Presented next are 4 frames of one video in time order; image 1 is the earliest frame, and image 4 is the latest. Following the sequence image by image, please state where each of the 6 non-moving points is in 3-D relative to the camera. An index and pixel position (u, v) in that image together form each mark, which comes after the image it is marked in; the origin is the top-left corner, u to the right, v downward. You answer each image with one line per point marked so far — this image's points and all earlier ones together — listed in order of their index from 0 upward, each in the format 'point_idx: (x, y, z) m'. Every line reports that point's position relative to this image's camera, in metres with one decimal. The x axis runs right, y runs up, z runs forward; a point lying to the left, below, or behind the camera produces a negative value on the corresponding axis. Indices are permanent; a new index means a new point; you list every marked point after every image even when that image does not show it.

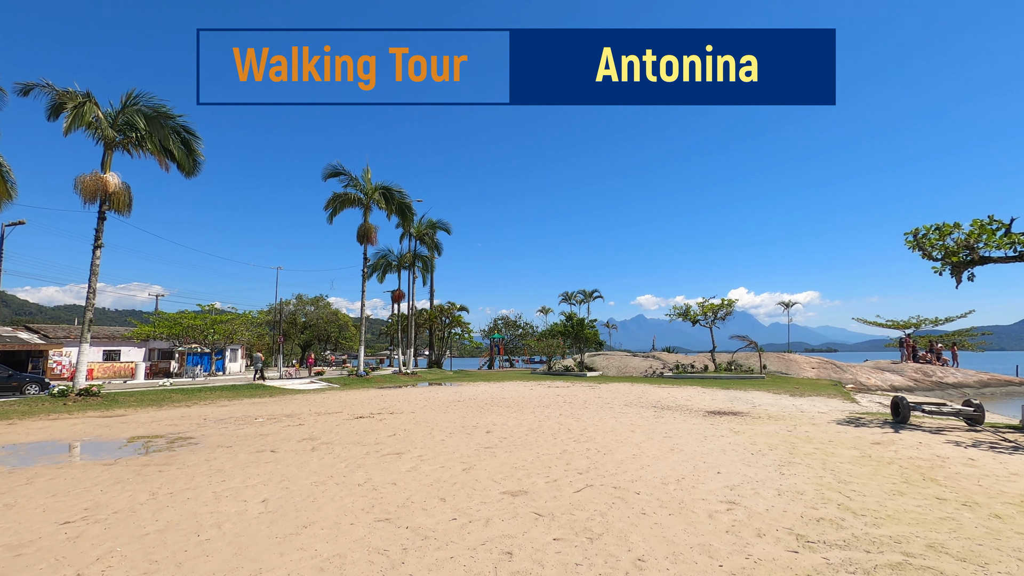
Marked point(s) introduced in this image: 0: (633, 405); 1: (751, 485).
0: (+4.5, -4.4, +16.6) m
1: (+3.6, -2.9, +6.6) m
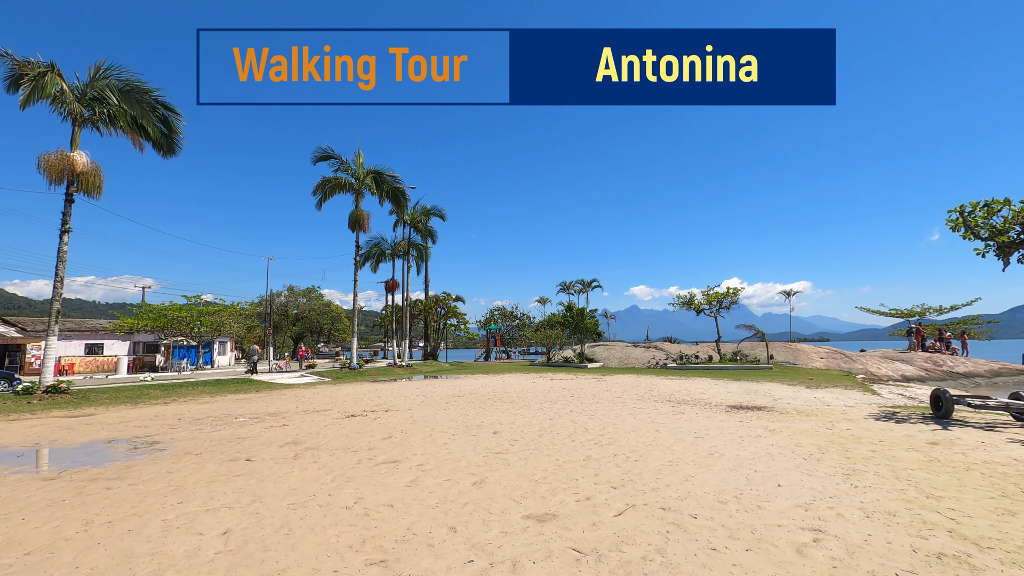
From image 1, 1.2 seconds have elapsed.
0: (+4.7, -3.9, +15.5) m
1: (+3.9, -2.6, +5.5) m
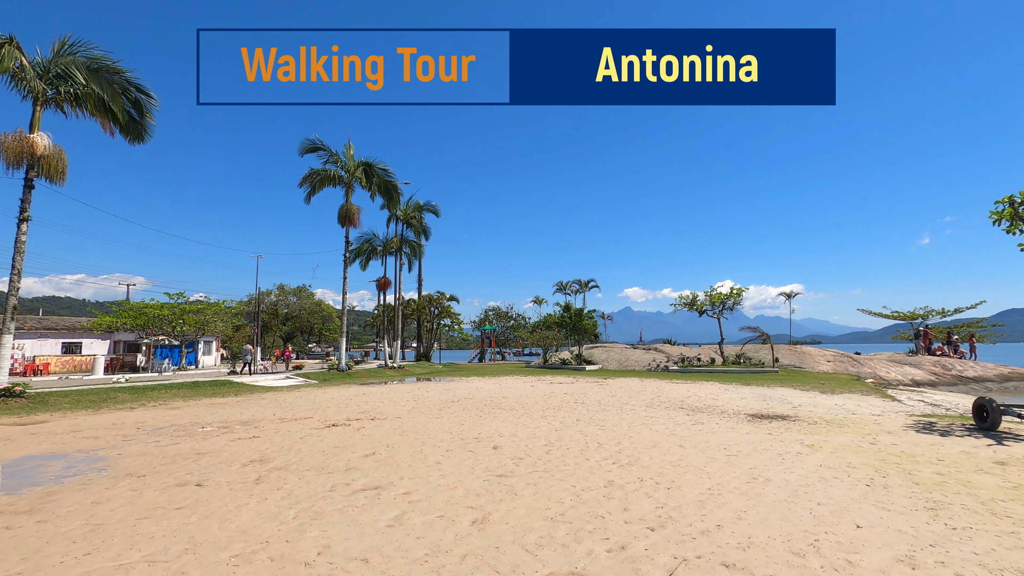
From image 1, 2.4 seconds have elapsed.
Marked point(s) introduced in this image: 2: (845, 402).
0: (+4.7, -3.8, +14.3) m
1: (+4.0, -2.5, +4.2) m
2: (+12.1, -4.1, +16.2) m
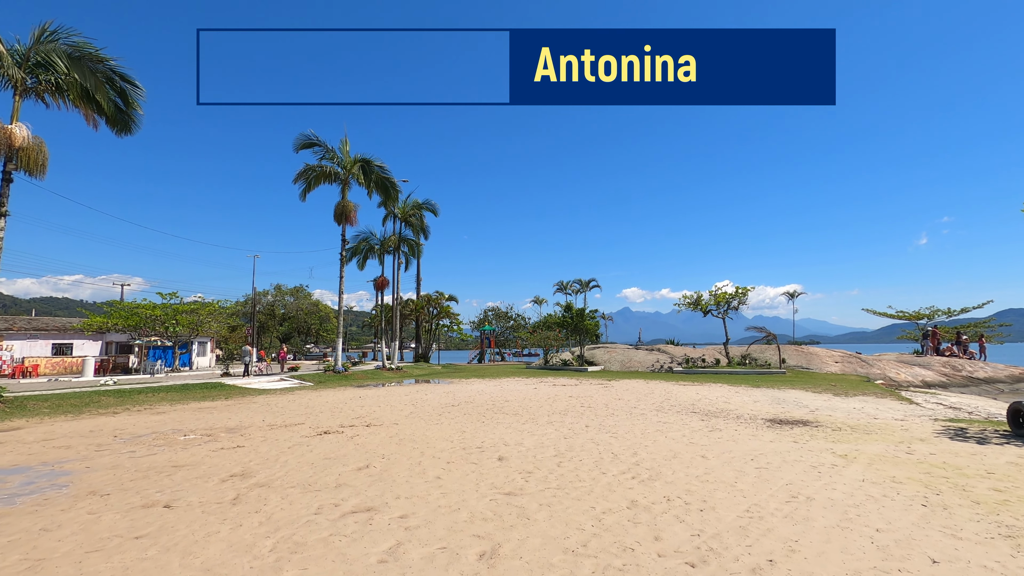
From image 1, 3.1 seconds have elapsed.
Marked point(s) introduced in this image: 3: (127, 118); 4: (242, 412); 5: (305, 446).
0: (+4.8, -3.7, +13.5) m
1: (+4.1, -2.5, +3.5) m
2: (+12.2, -4.1, +15.5) m
3: (-16.3, +7.2, +18.8) m
4: (-8.9, -4.0, +14.6) m
5: (-4.4, -3.3, +9.3) m
